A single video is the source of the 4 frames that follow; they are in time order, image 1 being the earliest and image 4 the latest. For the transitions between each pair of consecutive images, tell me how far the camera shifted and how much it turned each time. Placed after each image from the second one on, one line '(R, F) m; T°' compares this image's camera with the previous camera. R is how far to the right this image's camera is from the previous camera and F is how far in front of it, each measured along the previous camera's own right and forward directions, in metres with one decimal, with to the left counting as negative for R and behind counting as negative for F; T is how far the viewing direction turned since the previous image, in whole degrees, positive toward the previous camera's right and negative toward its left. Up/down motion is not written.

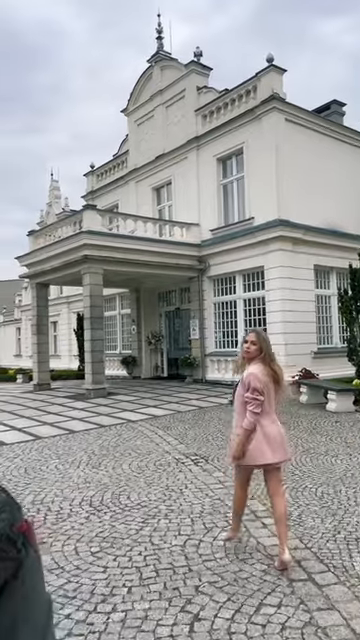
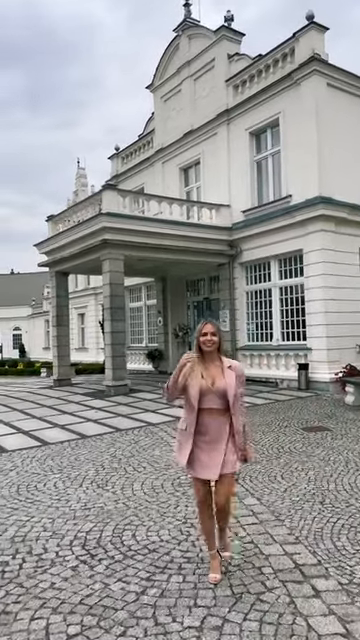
(+0.1, +1.2) m; -4°
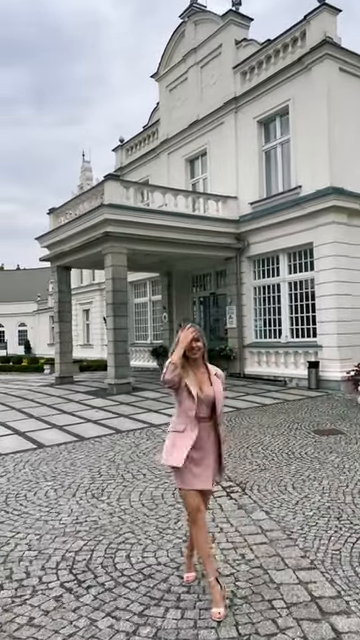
(+0.1, +0.5) m; -1°
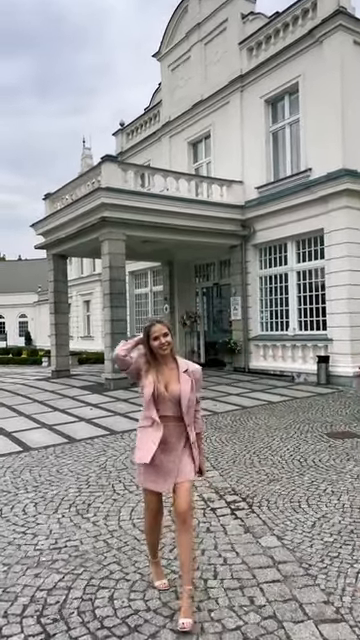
(0.0, +0.7) m; 0°
